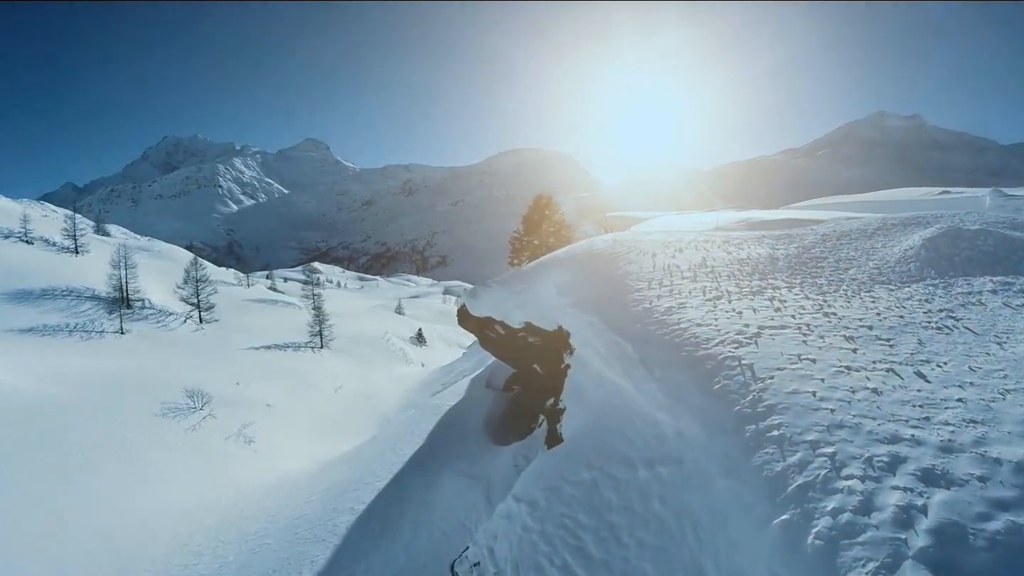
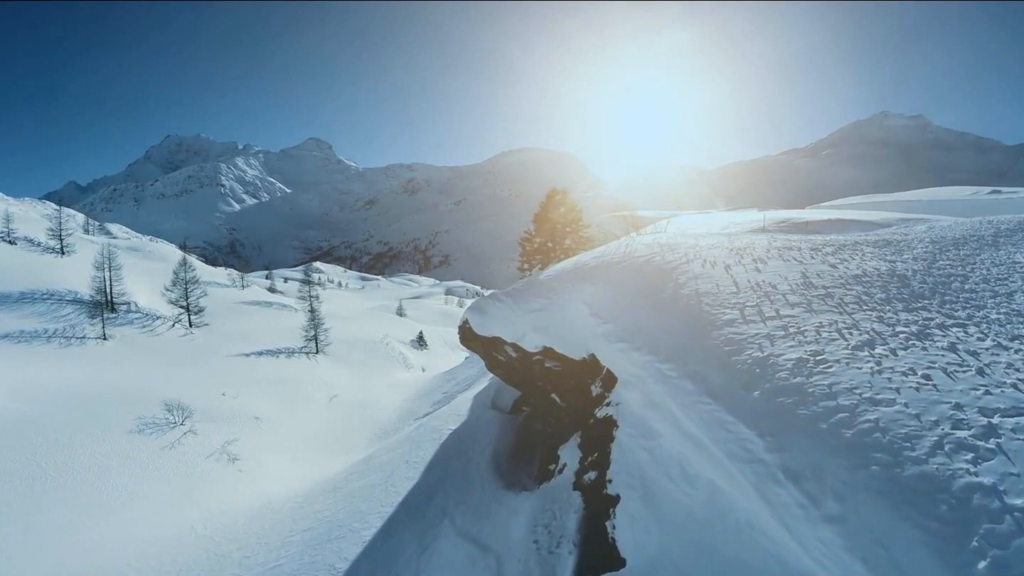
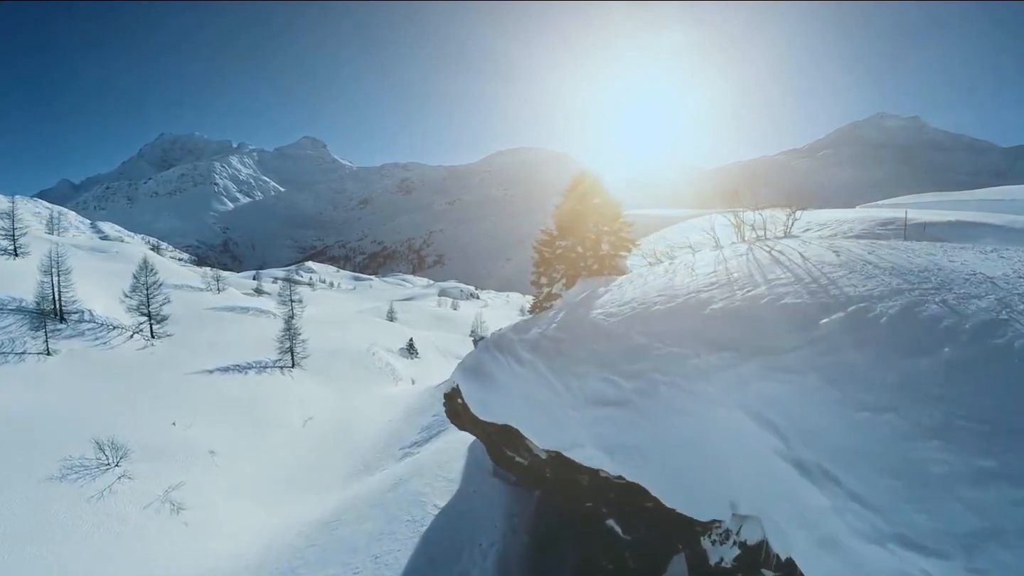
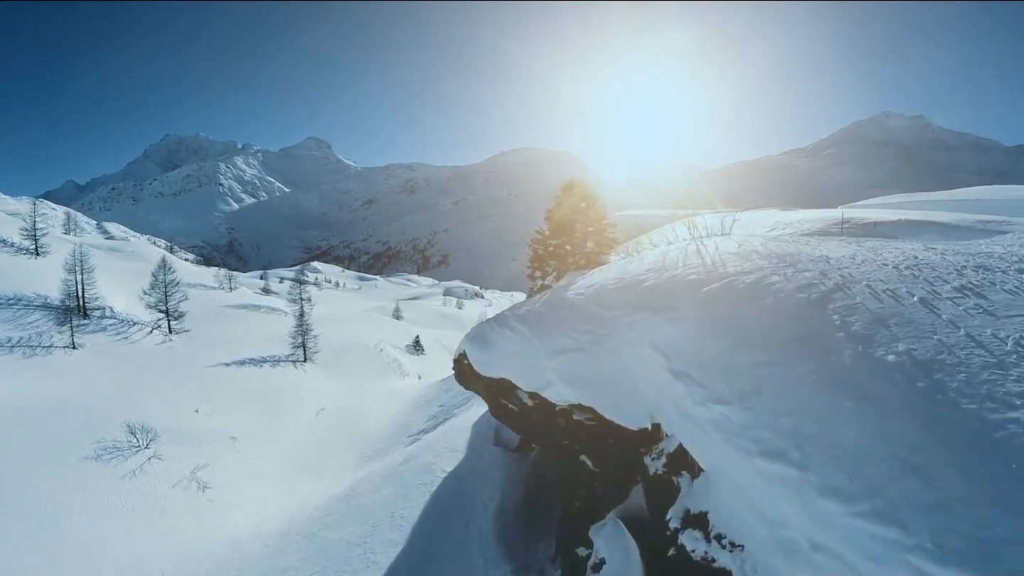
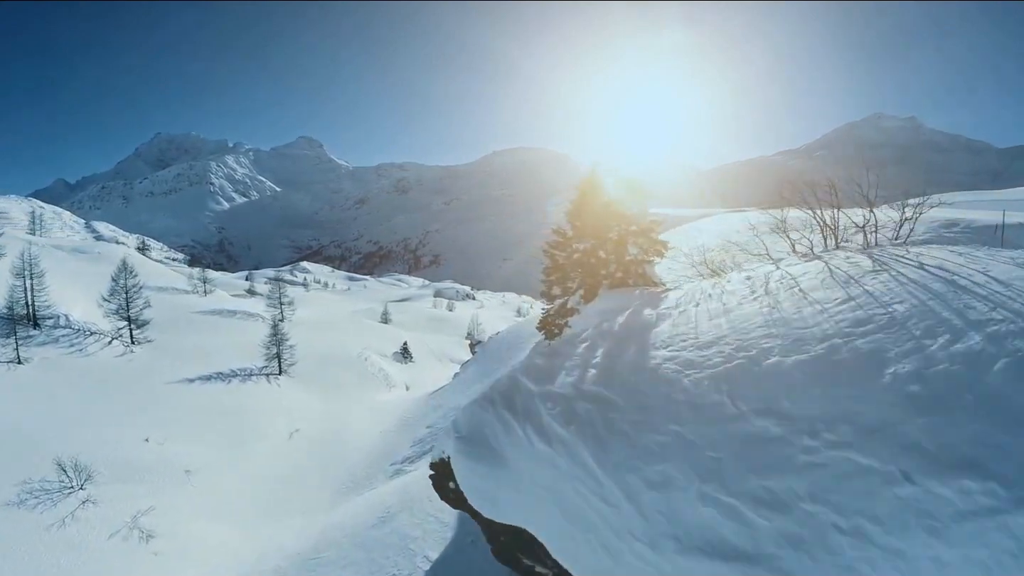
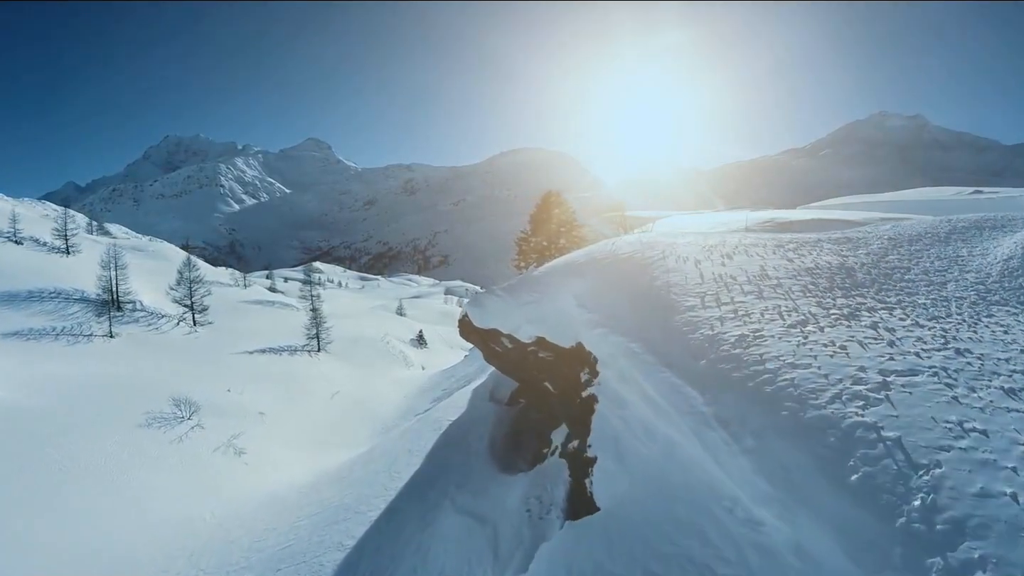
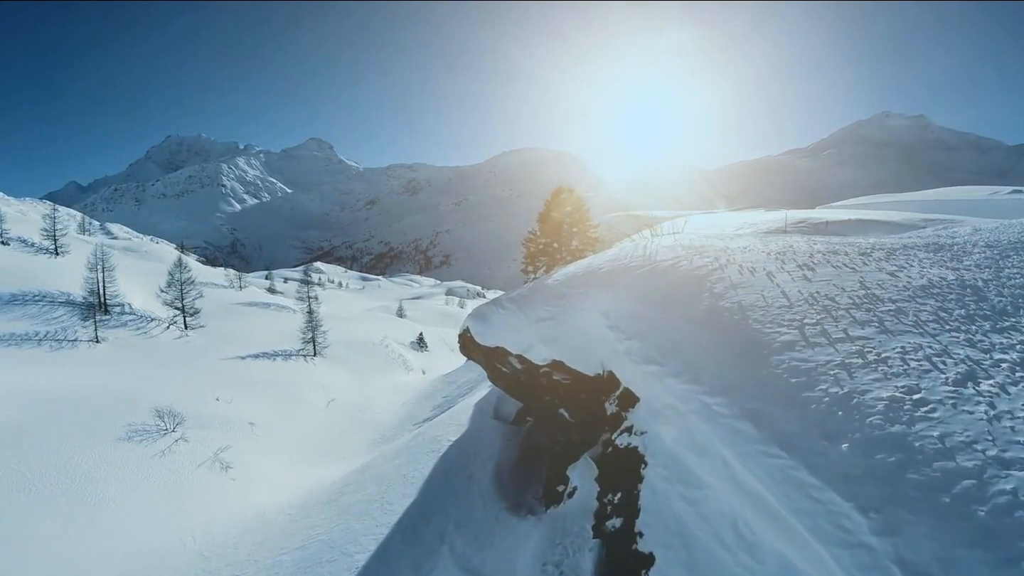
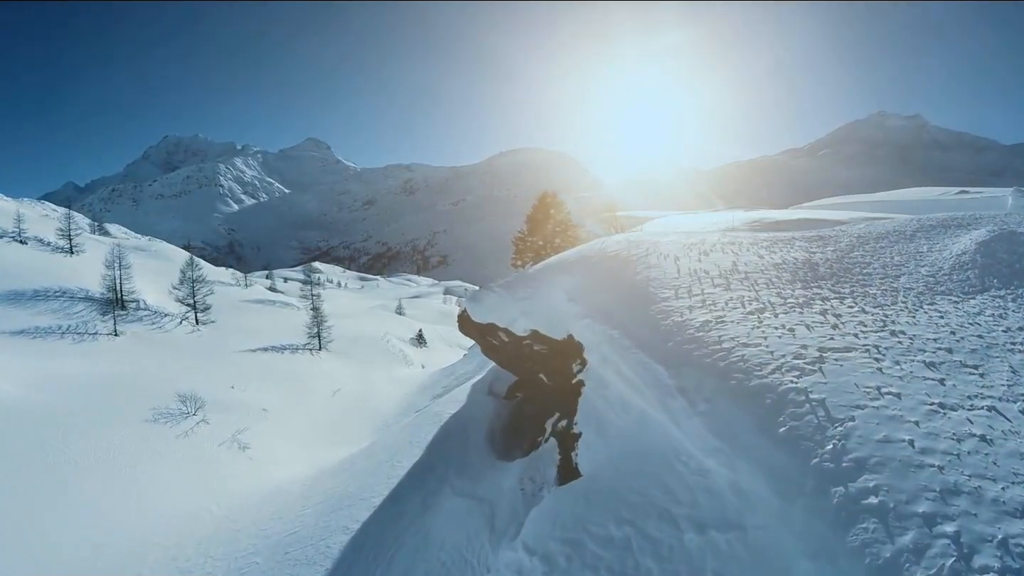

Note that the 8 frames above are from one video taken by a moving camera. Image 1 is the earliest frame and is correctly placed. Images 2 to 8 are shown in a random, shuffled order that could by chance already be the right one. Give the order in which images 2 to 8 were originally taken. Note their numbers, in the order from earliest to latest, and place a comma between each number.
8, 6, 2, 7, 4, 3, 5
